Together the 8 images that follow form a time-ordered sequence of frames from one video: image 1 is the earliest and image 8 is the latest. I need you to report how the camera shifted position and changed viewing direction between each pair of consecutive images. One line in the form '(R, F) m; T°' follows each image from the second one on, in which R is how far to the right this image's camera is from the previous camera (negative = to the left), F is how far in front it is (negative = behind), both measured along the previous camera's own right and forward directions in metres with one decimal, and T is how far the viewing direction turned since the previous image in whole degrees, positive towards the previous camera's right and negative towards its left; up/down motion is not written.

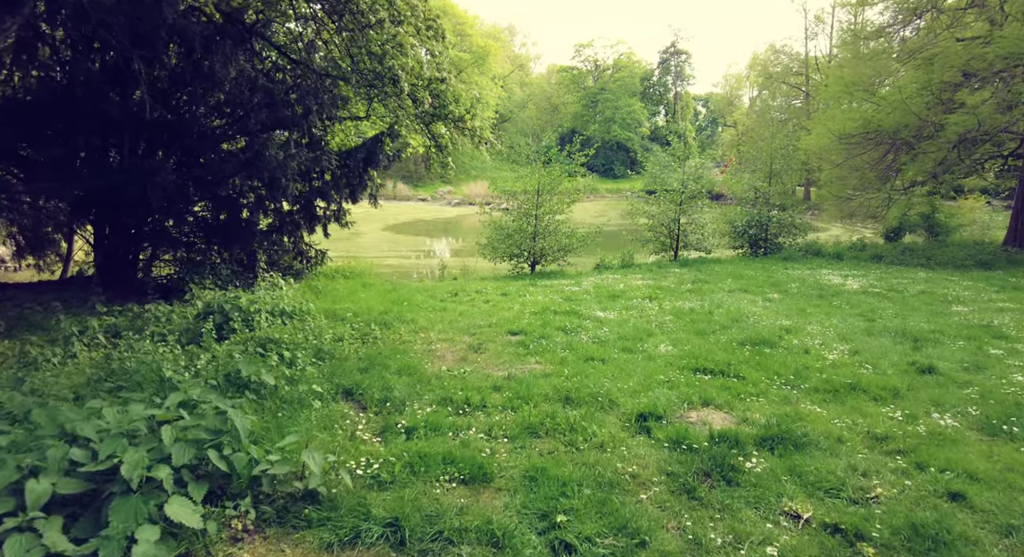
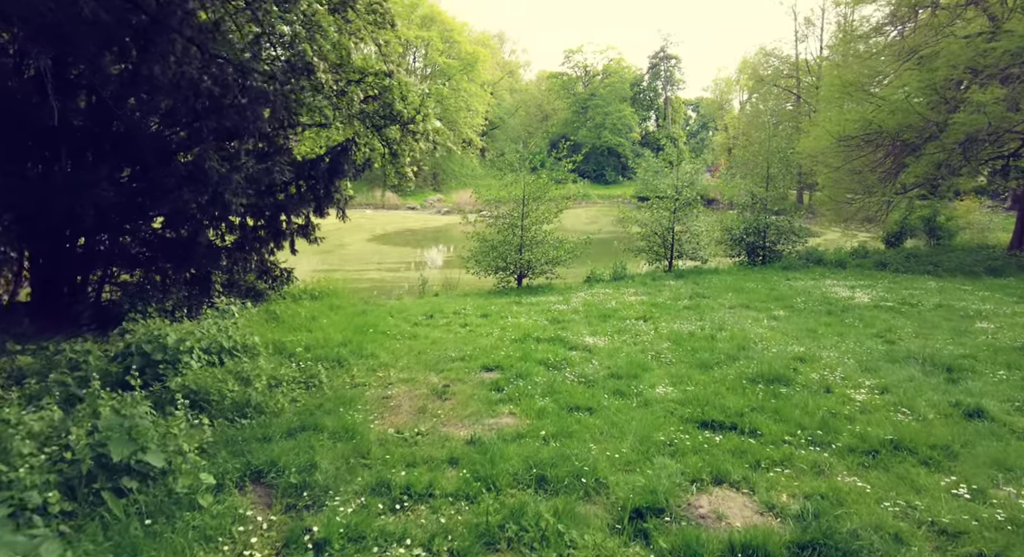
(+0.2, +1.2) m; +1°
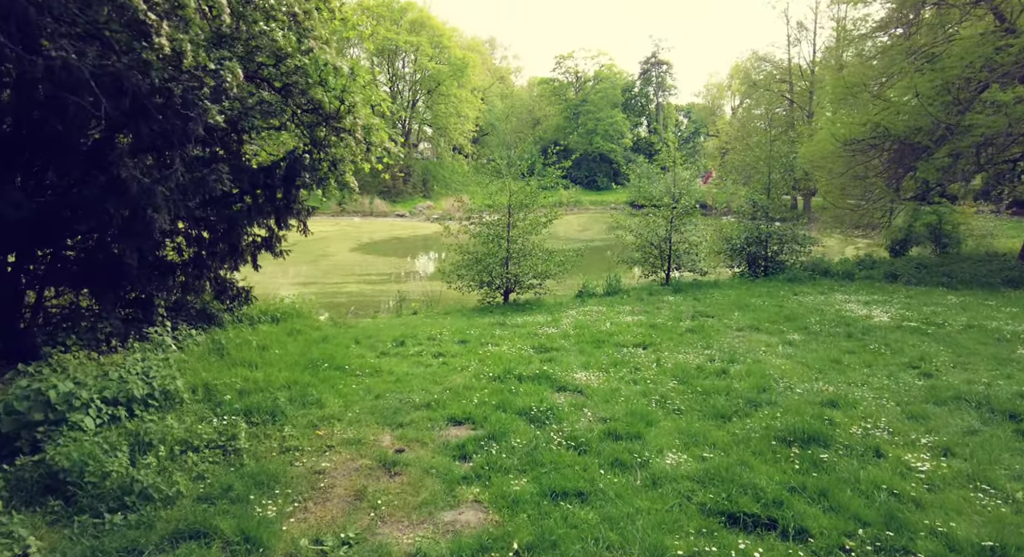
(+0.2, +1.4) m; +1°
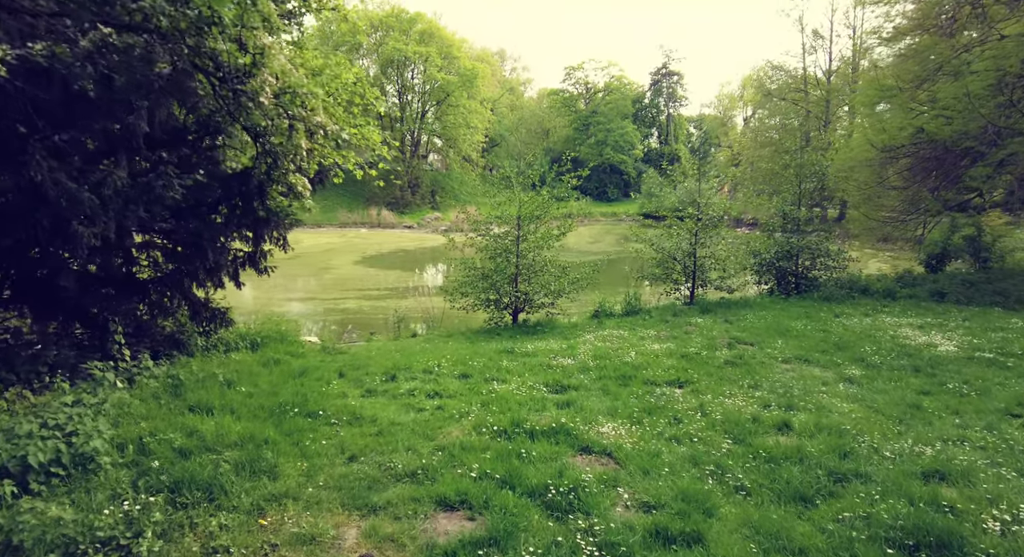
(0.0, +1.6) m; -1°
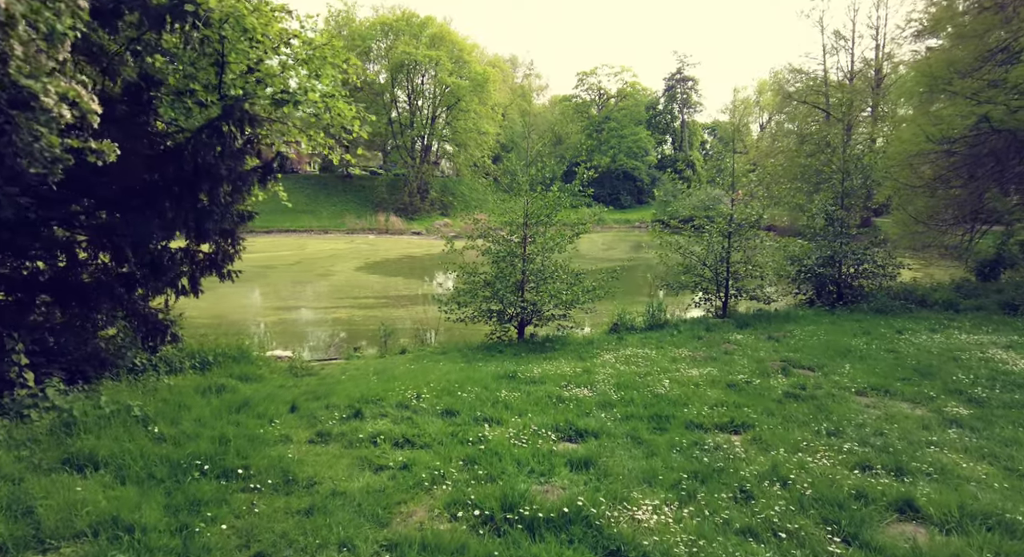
(+0.1, +2.2) m; -1°
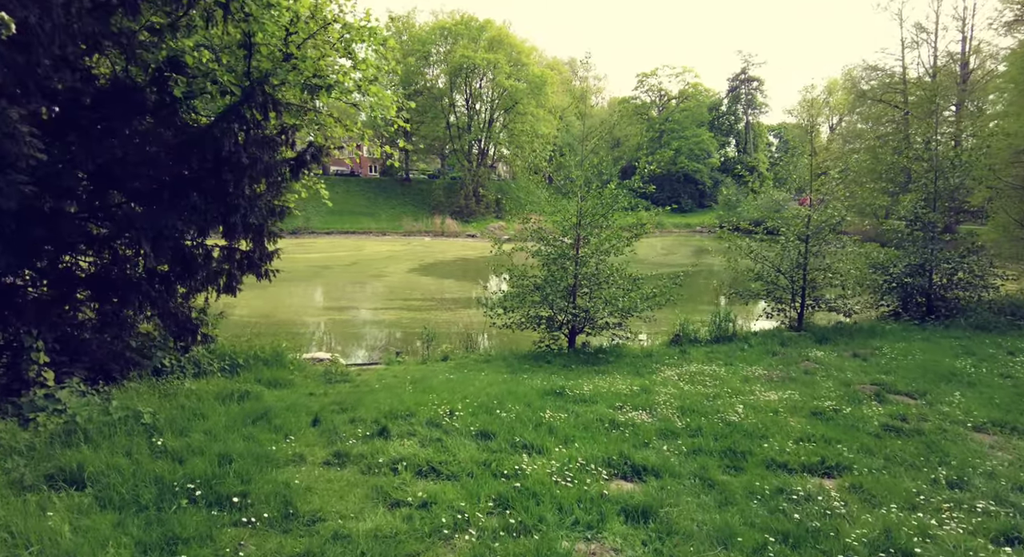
(+0.1, +1.0) m; -5°
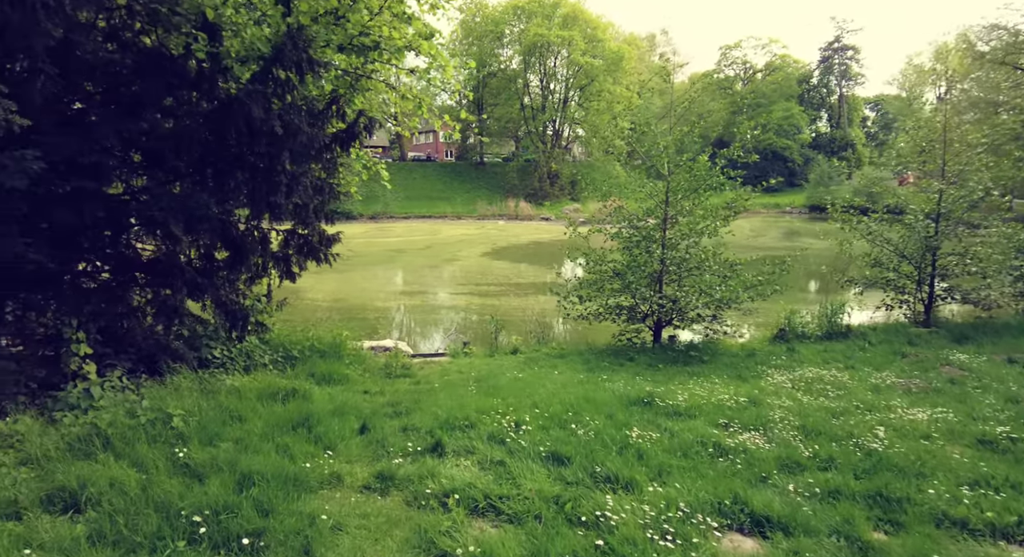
(0.0, +1.2) m; -6°
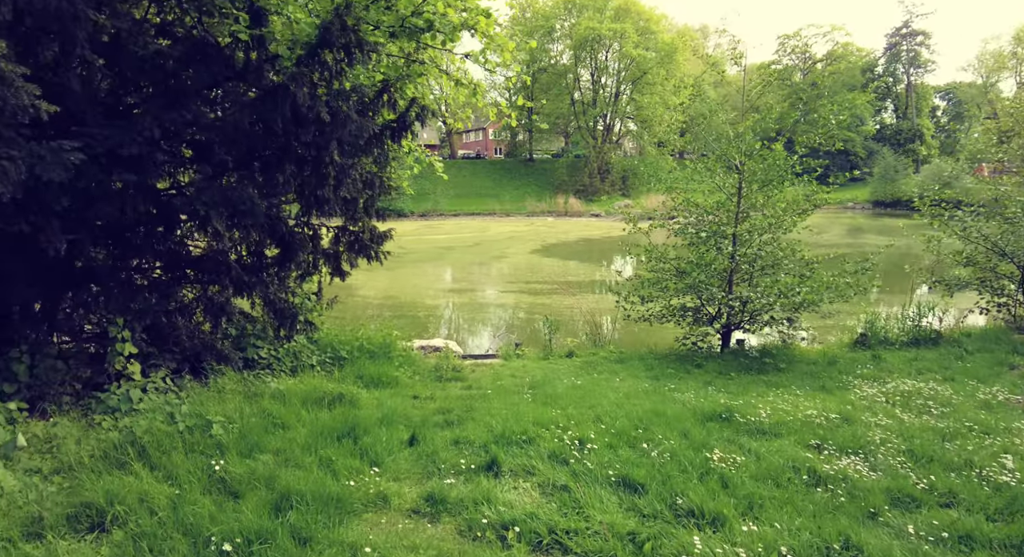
(-0.1, +0.6) m; -4°
